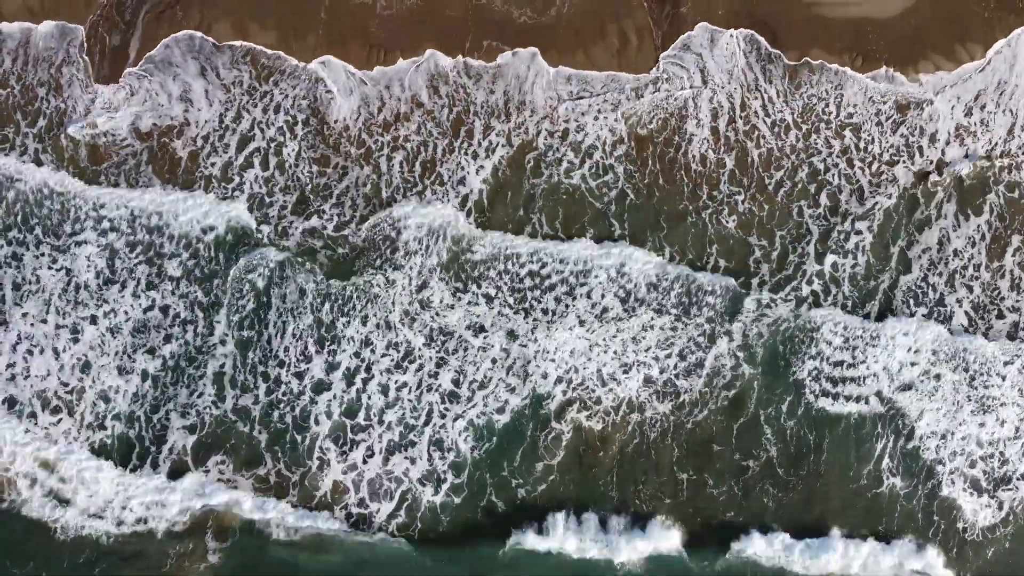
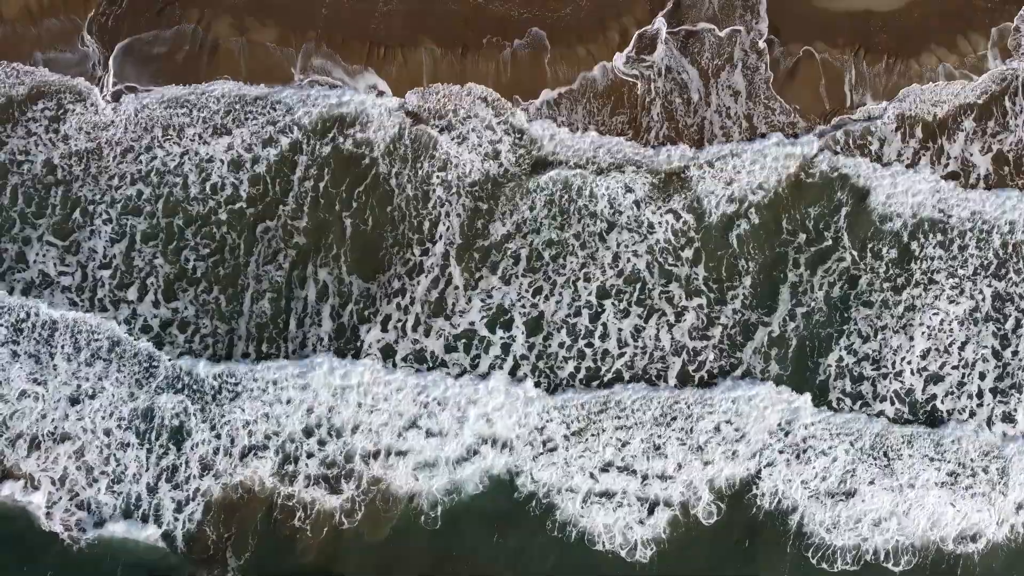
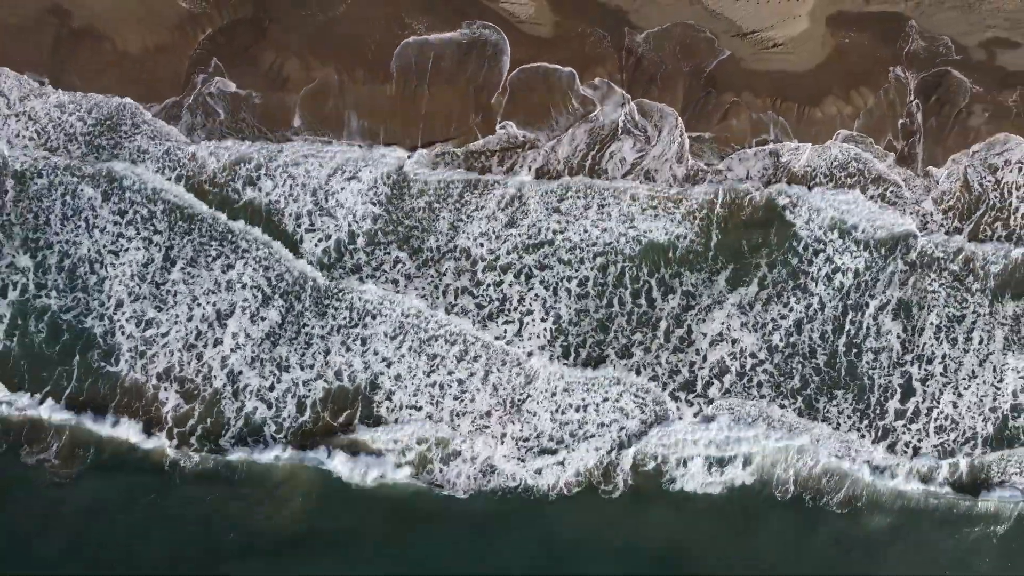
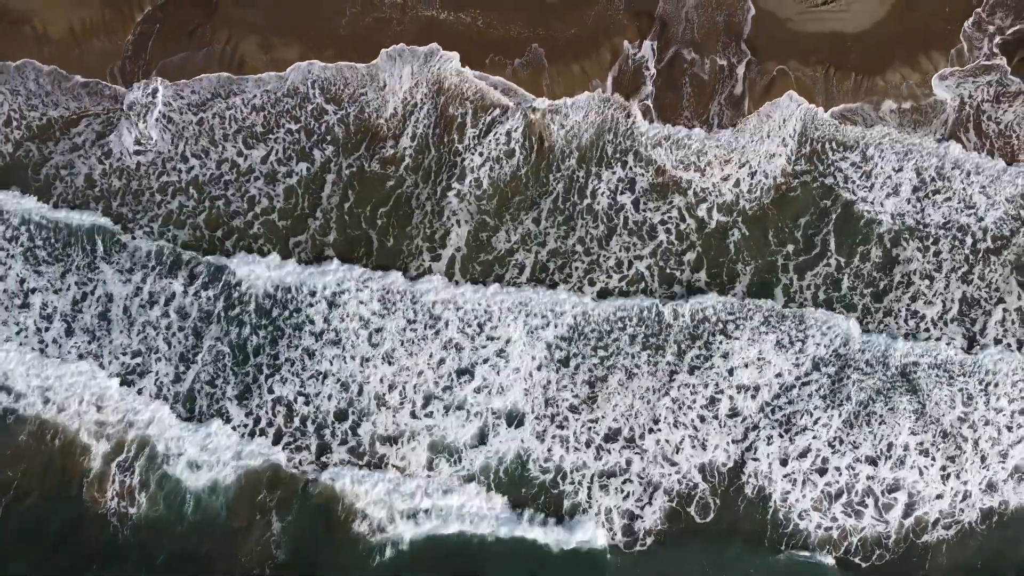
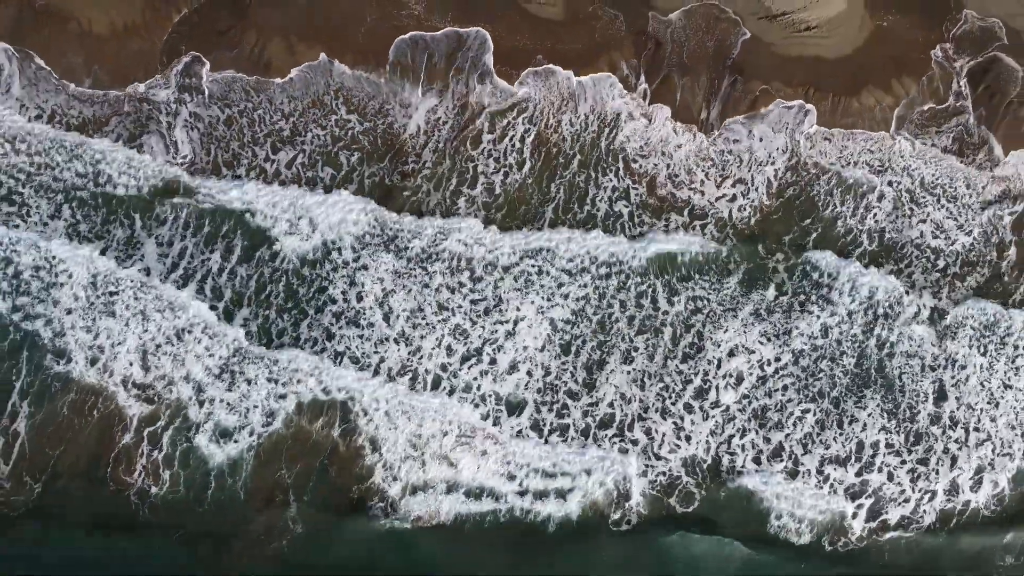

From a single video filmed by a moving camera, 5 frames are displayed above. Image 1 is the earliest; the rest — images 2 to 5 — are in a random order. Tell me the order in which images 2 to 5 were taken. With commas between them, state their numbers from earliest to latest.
2, 4, 5, 3
